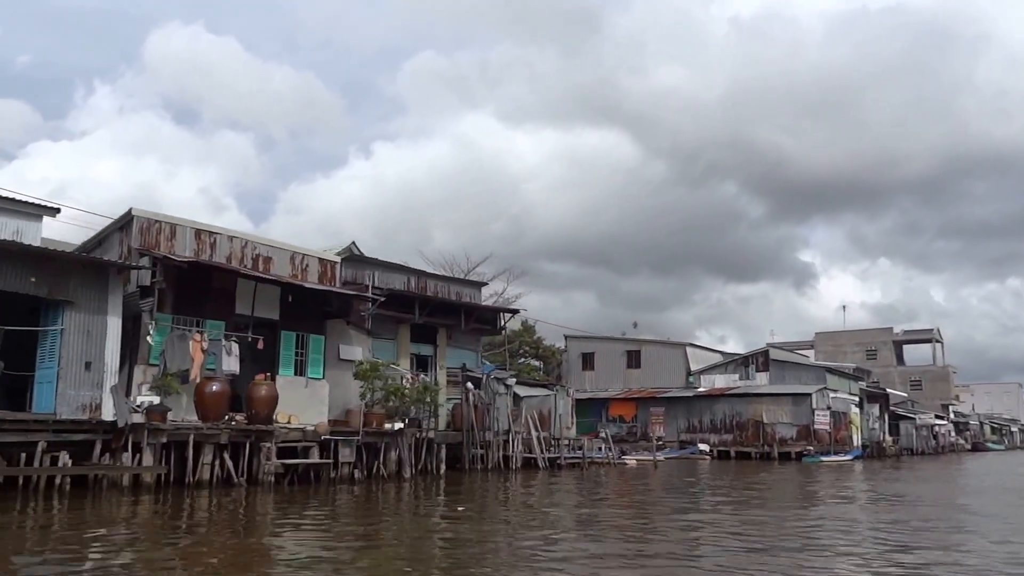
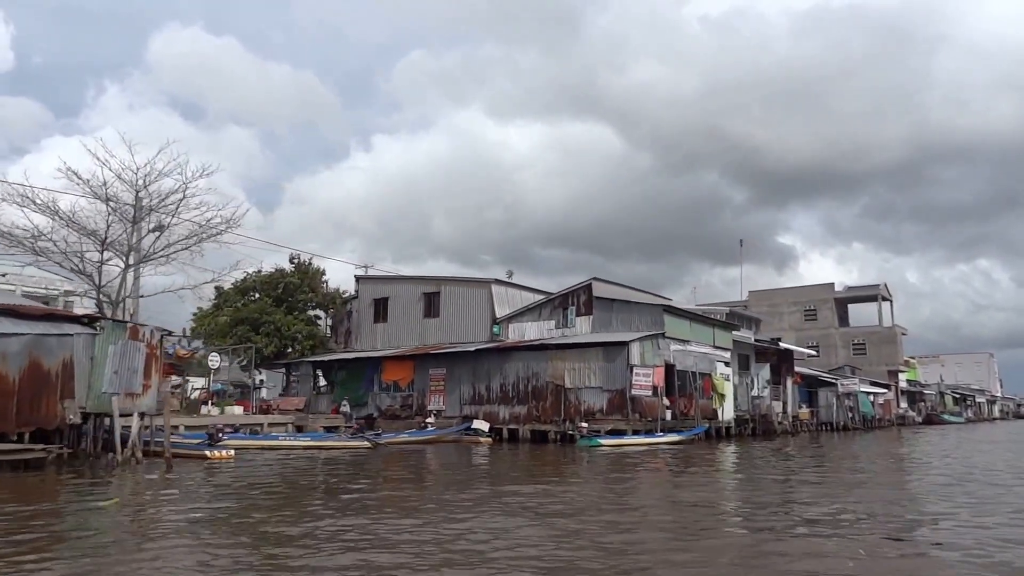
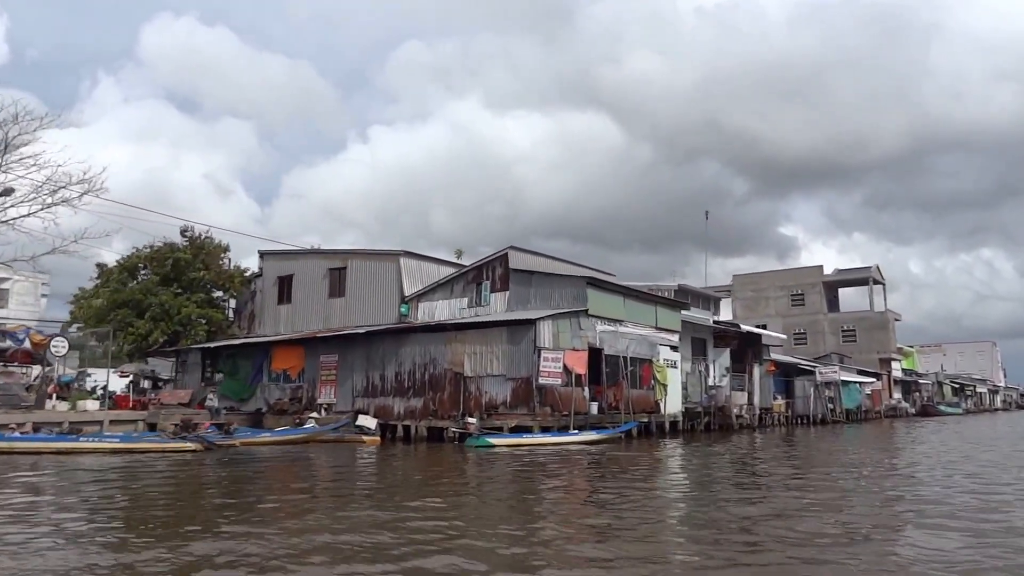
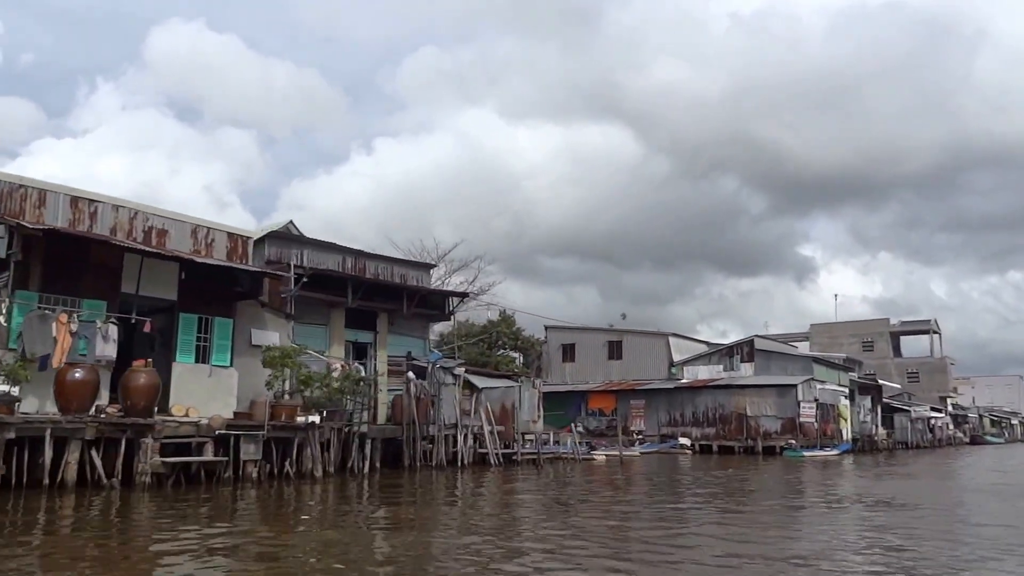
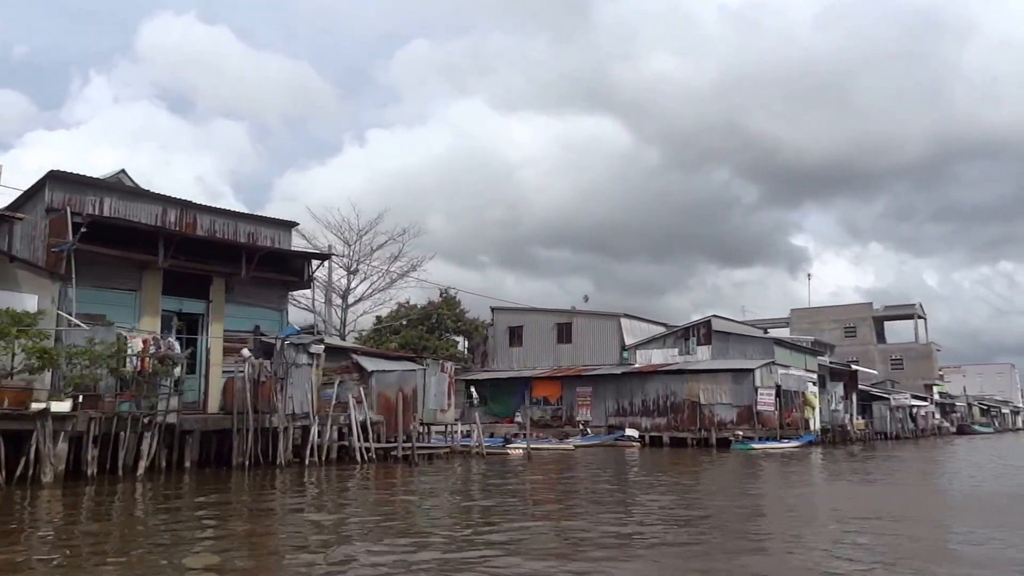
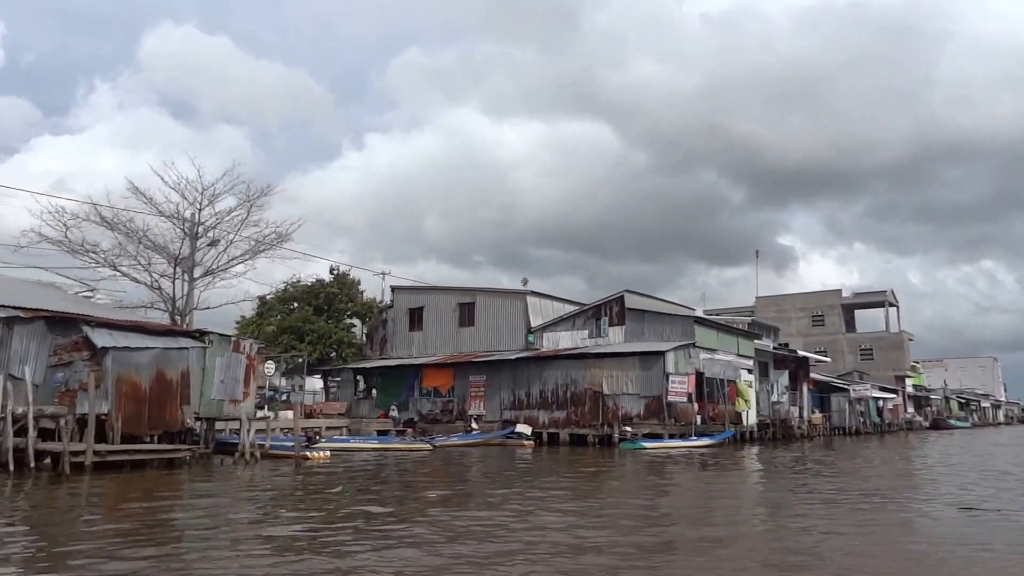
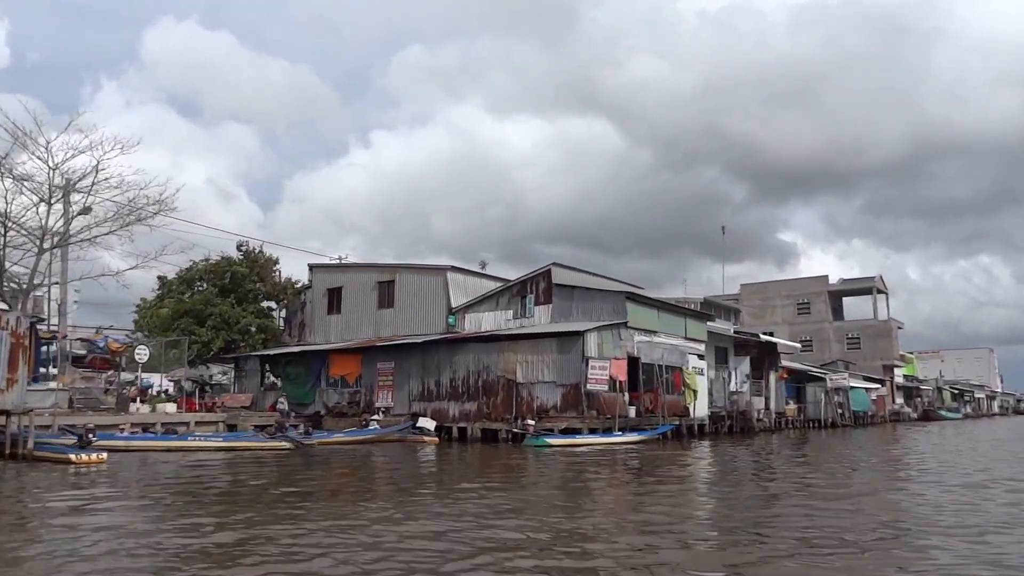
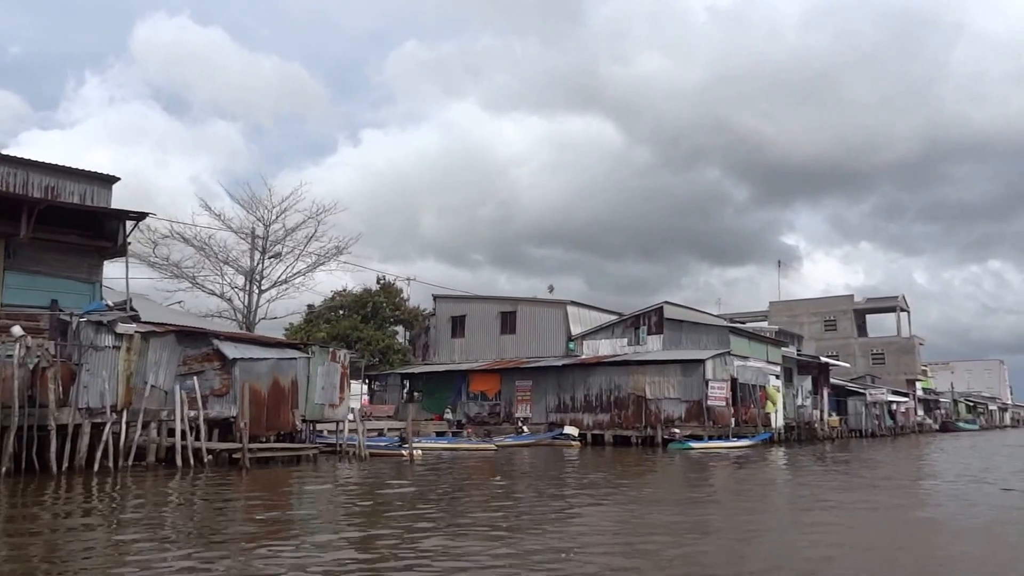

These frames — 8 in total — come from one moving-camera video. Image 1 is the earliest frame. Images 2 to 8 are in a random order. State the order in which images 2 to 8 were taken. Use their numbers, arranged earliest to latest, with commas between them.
4, 5, 8, 6, 2, 7, 3
